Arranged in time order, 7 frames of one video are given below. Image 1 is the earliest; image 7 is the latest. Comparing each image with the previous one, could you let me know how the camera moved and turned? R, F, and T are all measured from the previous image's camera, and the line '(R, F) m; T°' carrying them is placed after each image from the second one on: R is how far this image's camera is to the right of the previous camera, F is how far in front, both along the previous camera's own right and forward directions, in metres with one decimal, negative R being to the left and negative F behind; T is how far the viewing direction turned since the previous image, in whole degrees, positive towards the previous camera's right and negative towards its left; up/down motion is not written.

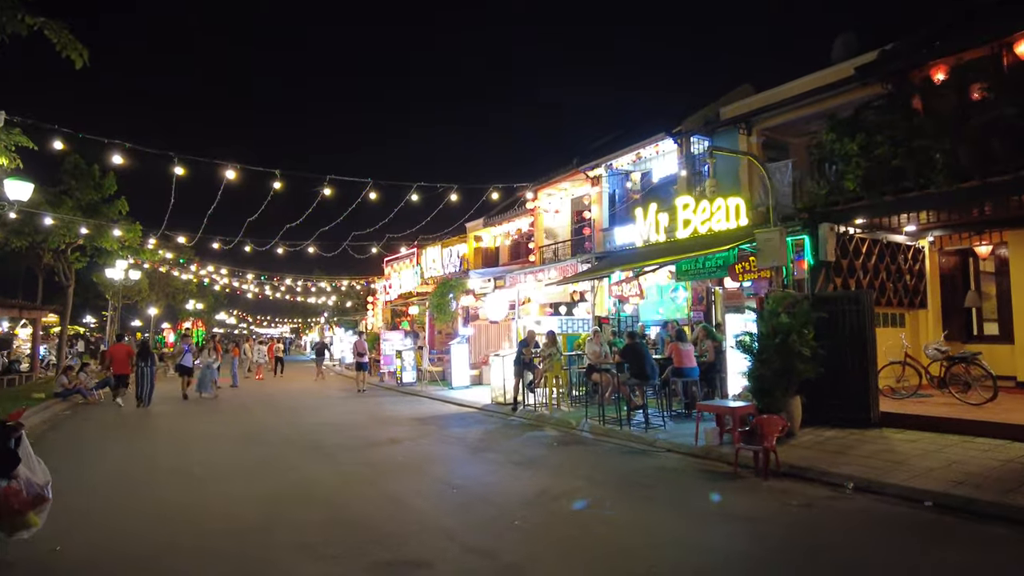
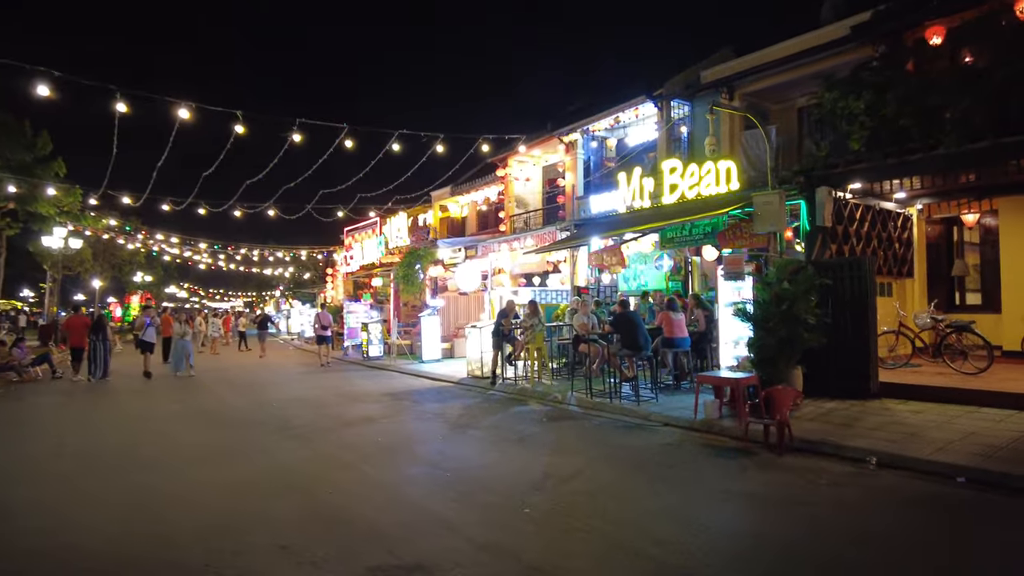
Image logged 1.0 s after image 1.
(-0.4, +0.8) m; +4°
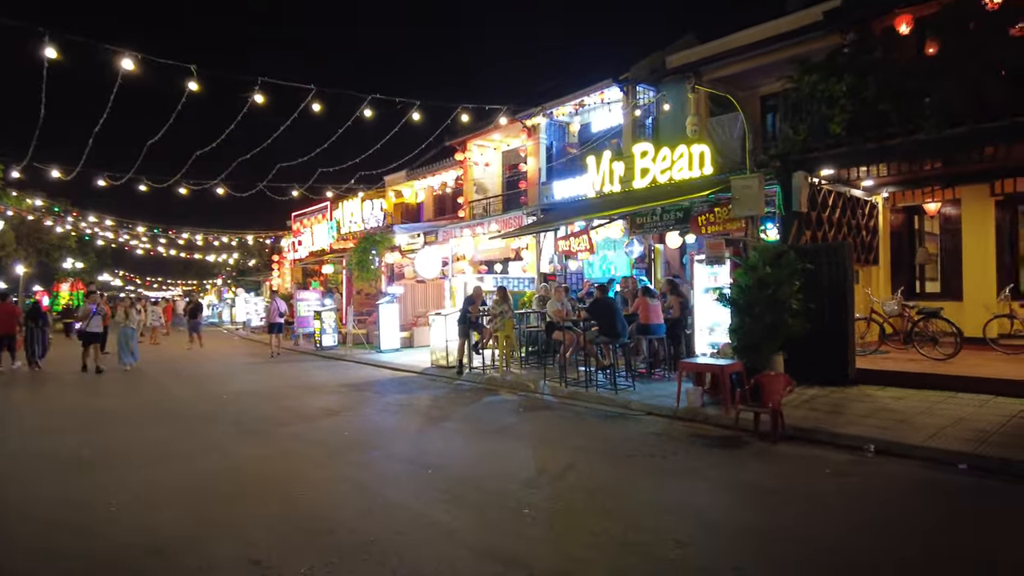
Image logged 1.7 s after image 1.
(-0.4, +0.6) m; +5°
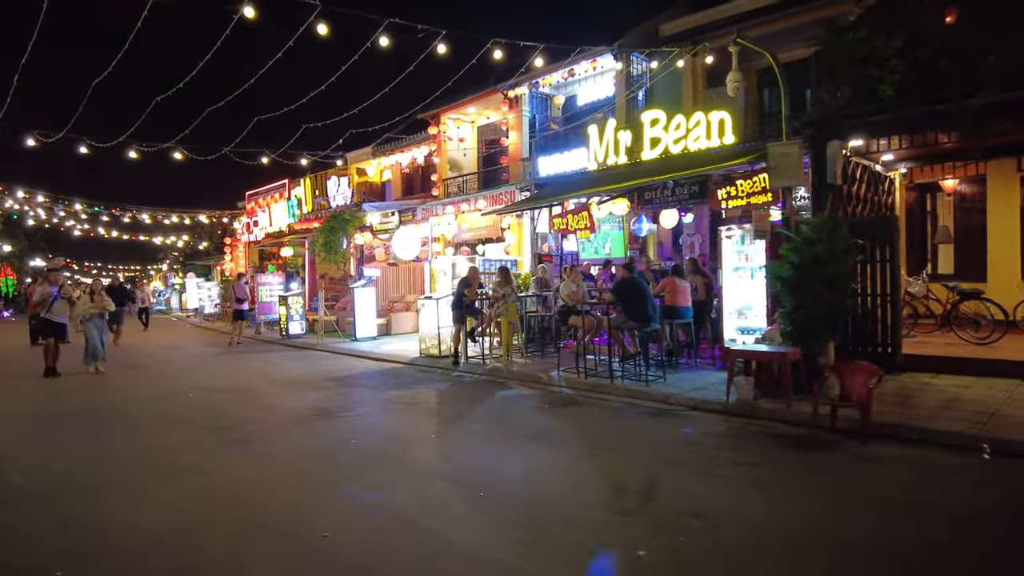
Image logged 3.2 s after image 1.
(-0.9, +1.3) m; +4°
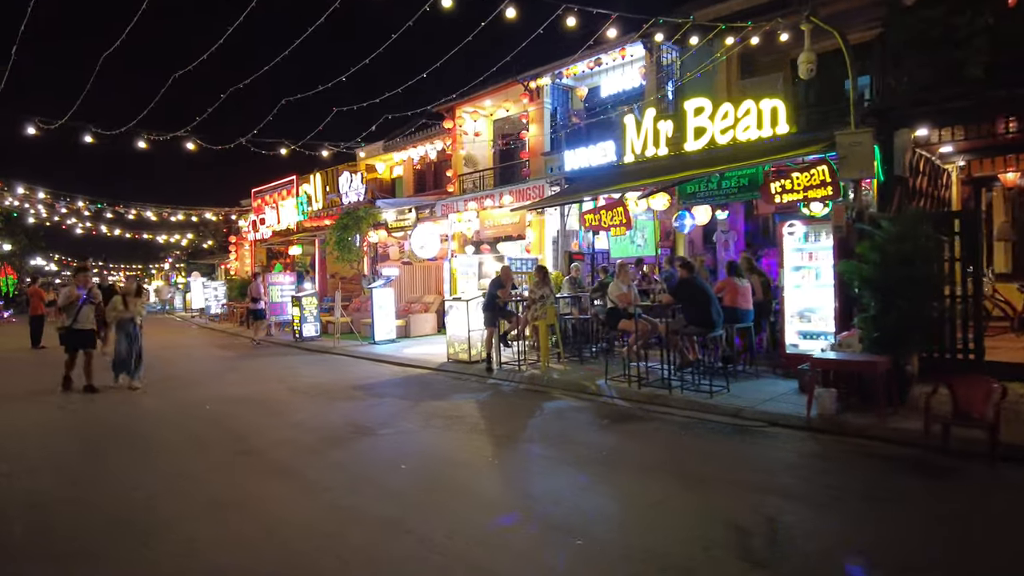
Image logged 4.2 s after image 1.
(-0.6, +0.8) m; 0°
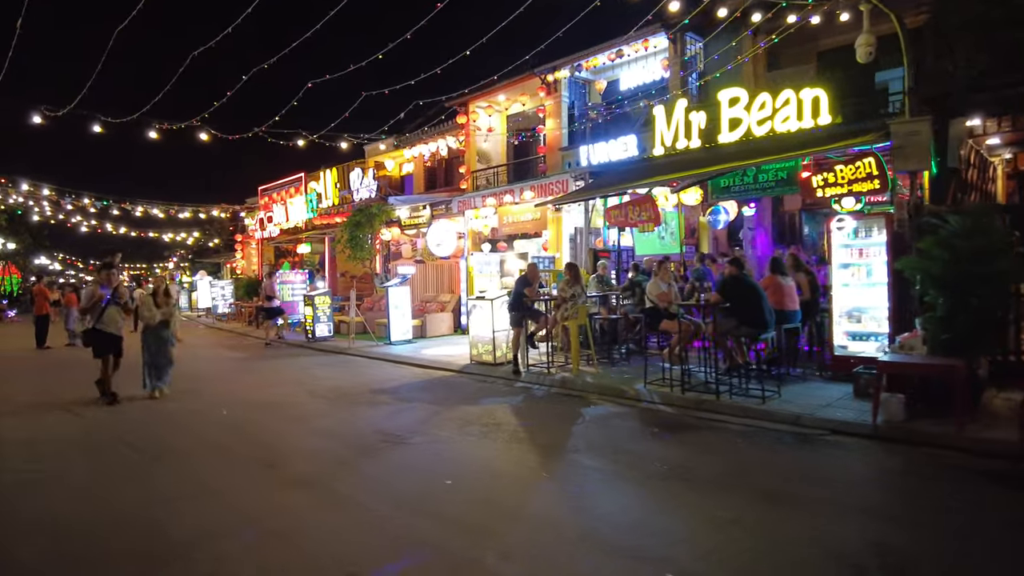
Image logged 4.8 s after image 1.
(-0.4, +0.5) m; 0°
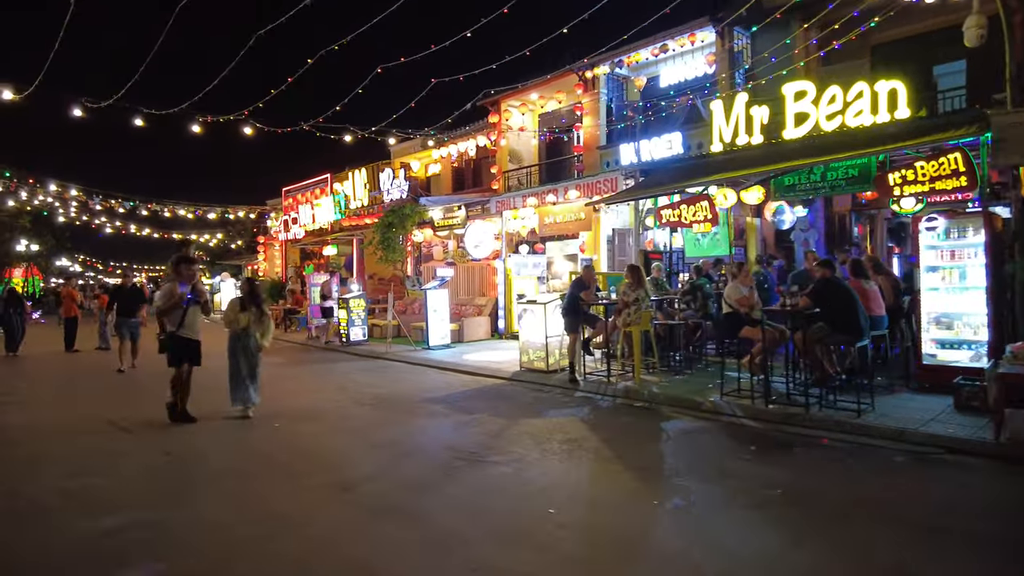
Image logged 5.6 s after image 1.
(-0.7, +0.5) m; -1°
